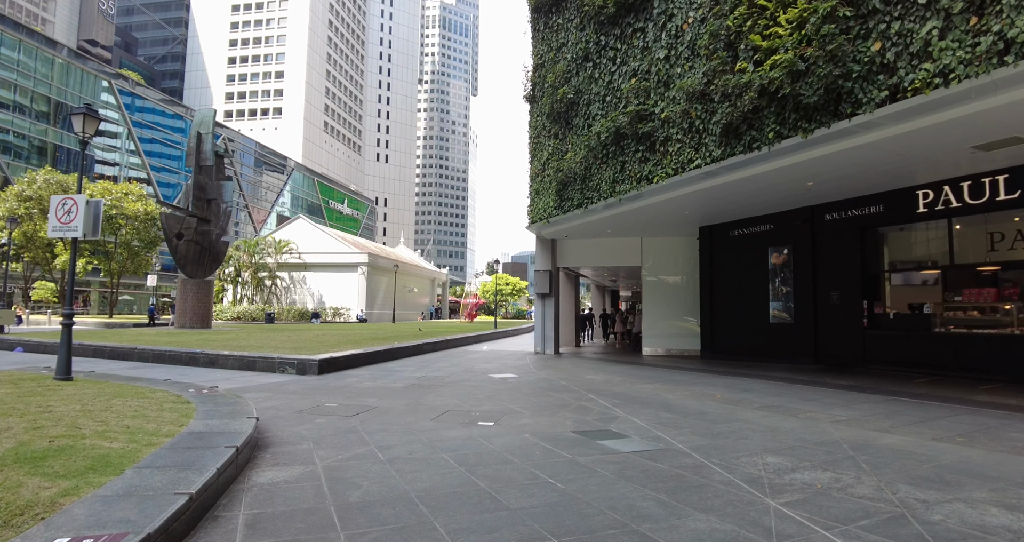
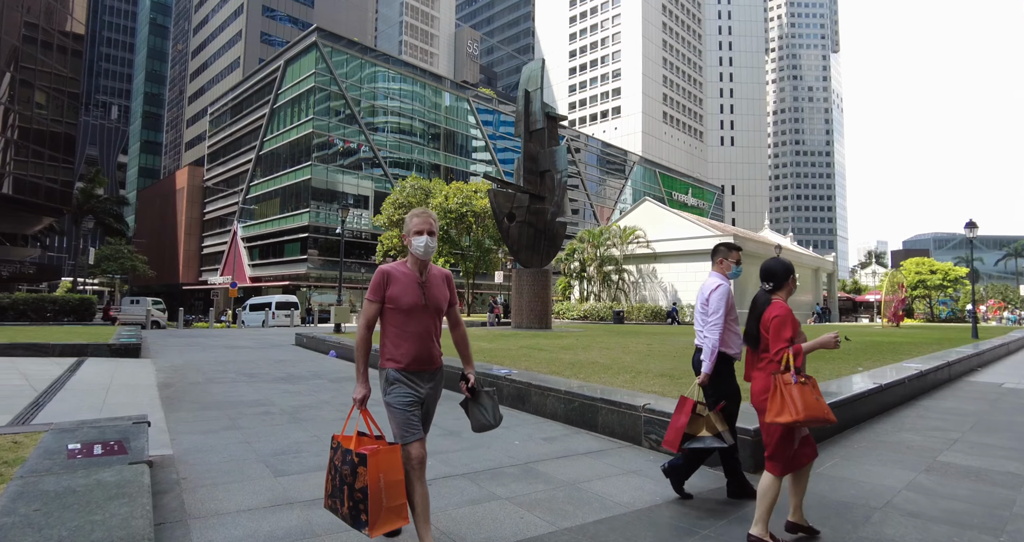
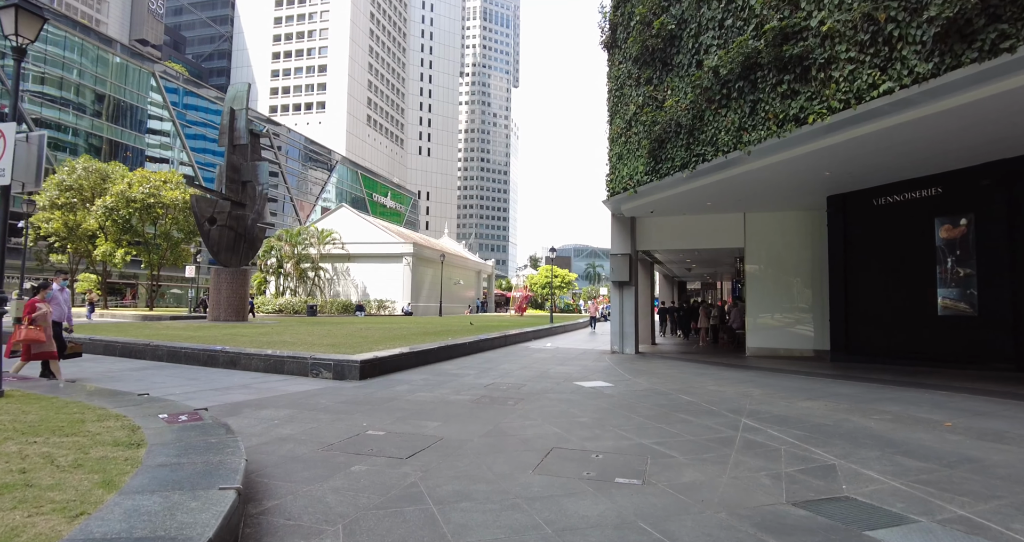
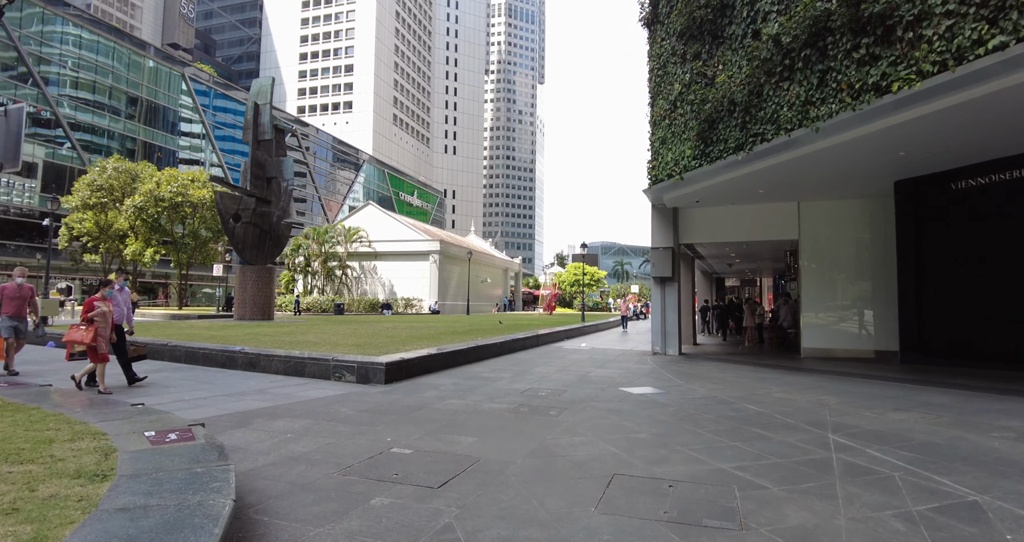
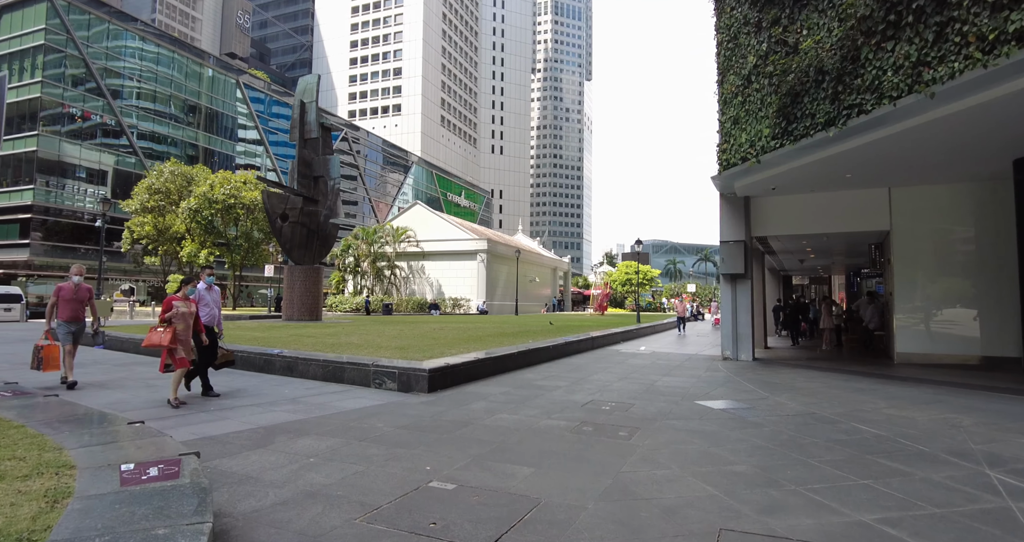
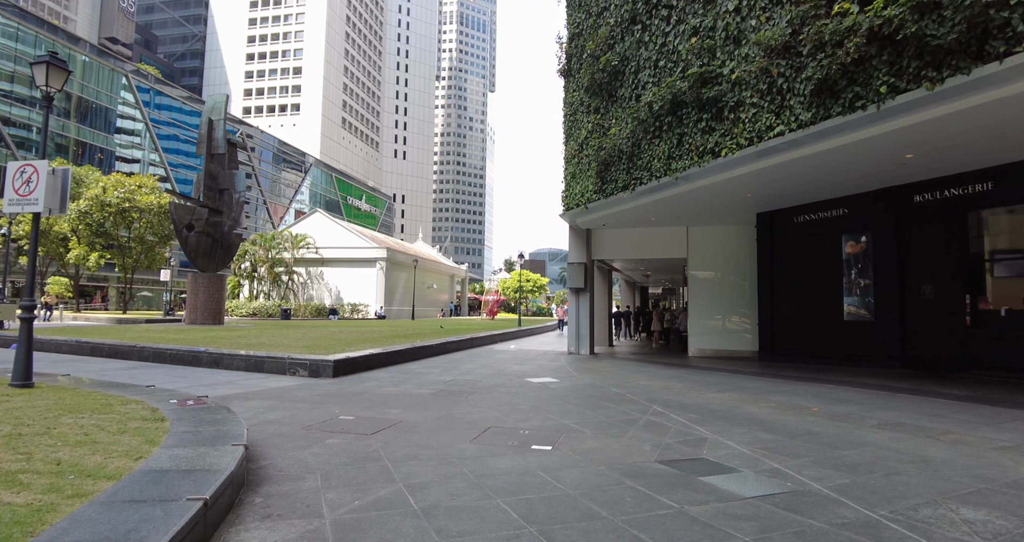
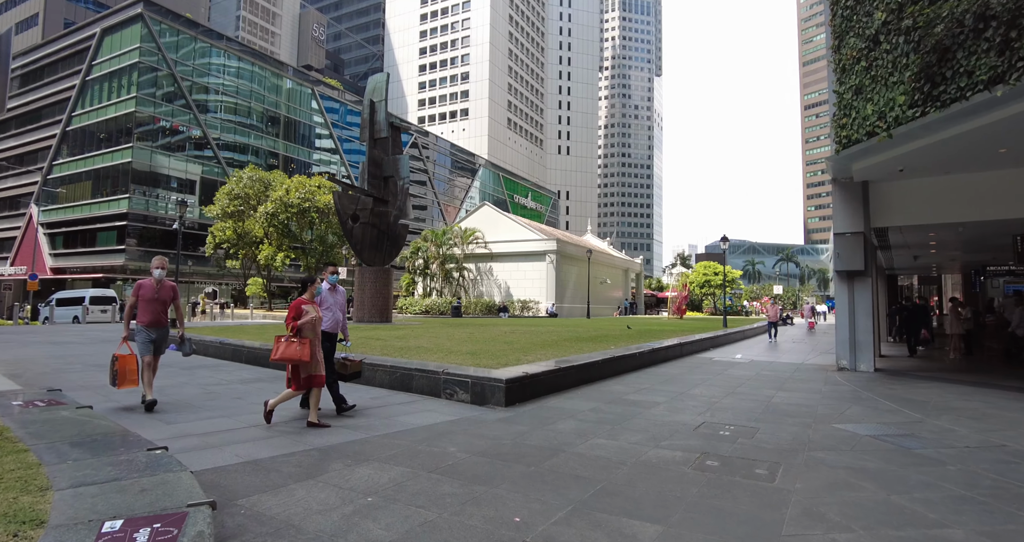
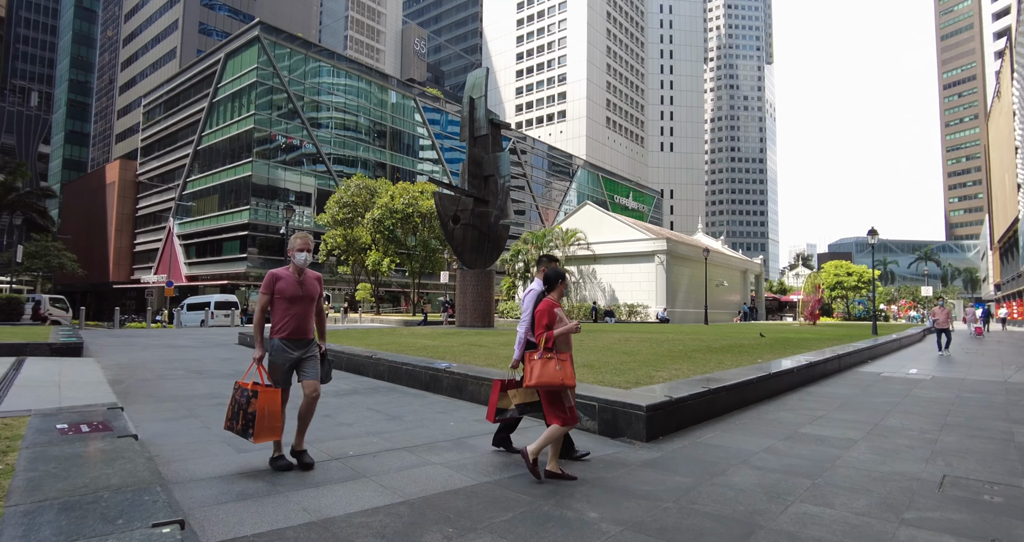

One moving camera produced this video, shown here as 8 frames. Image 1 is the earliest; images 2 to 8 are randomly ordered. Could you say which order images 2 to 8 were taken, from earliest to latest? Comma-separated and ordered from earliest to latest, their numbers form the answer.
6, 3, 4, 5, 7, 8, 2
